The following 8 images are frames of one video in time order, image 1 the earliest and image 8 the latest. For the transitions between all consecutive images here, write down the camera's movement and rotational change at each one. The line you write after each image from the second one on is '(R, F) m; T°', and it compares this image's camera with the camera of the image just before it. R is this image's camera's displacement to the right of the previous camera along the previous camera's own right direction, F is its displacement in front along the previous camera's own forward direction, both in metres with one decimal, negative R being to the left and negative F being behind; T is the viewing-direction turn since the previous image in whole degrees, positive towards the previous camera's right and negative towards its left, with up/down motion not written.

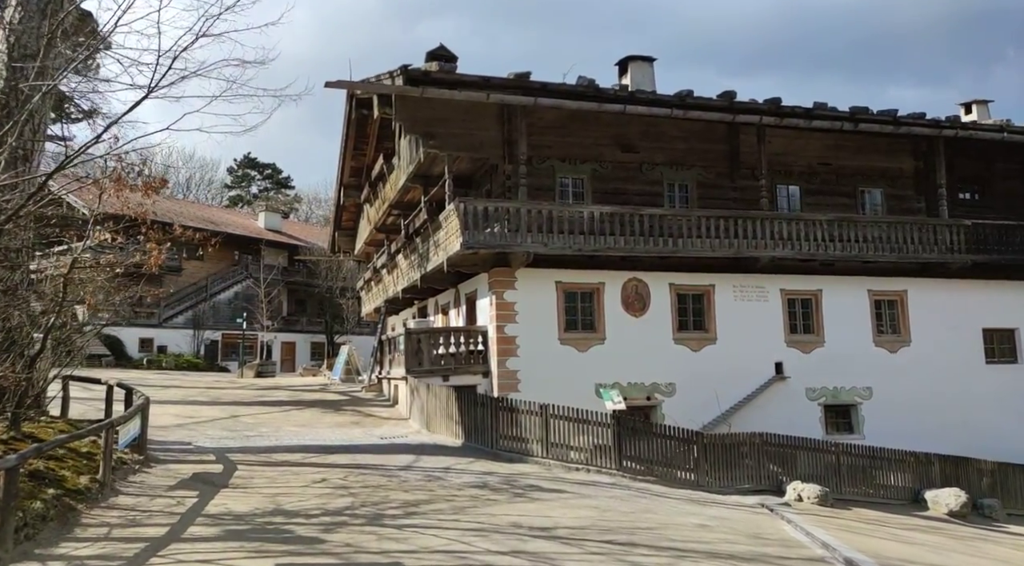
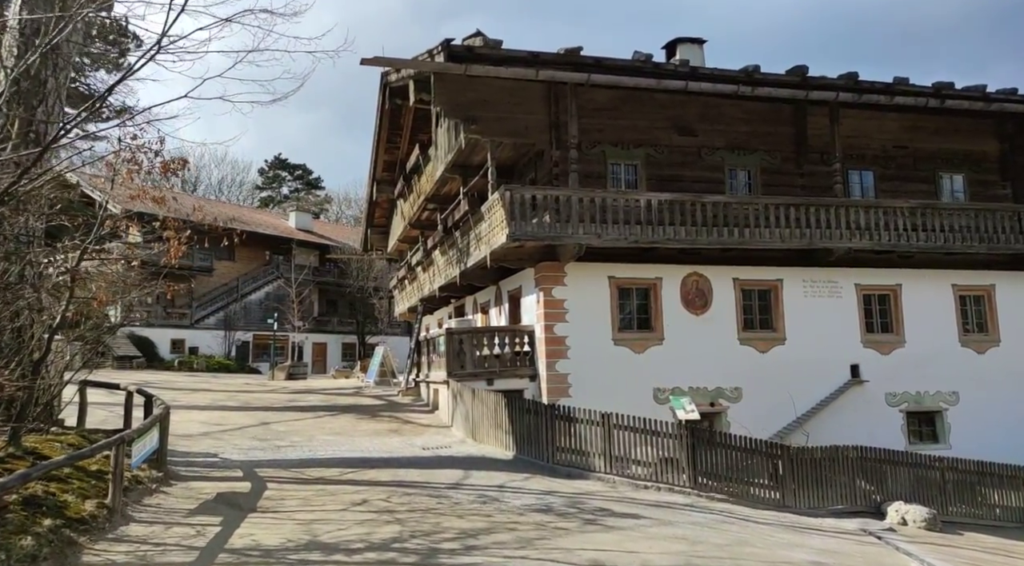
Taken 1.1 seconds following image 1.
(-0.5, +1.4) m; -2°
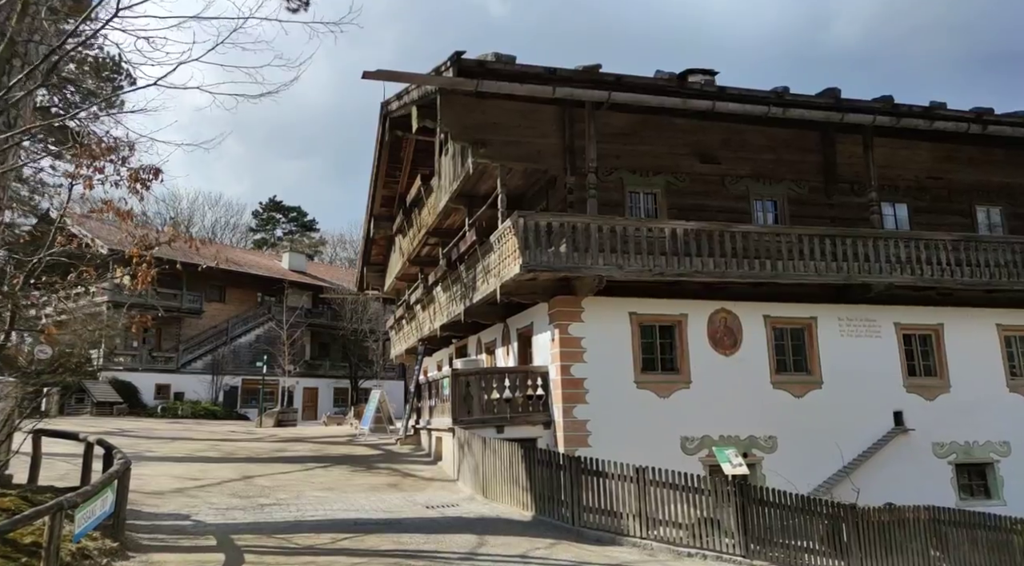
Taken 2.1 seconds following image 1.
(-0.4, +1.4) m; +1°
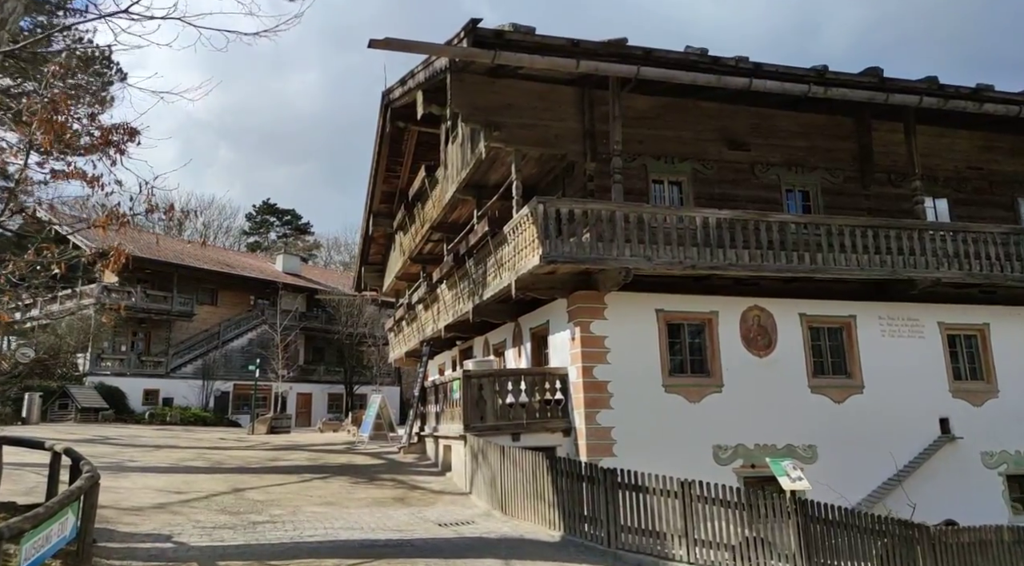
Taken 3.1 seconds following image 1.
(-0.4, +1.3) m; 0°
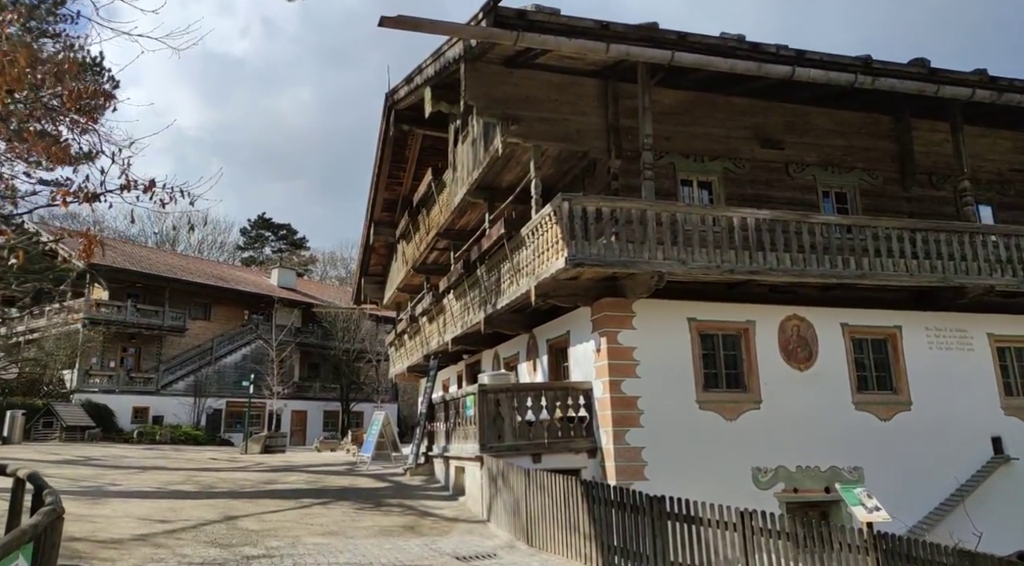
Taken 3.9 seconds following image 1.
(-0.4, +1.1) m; 0°
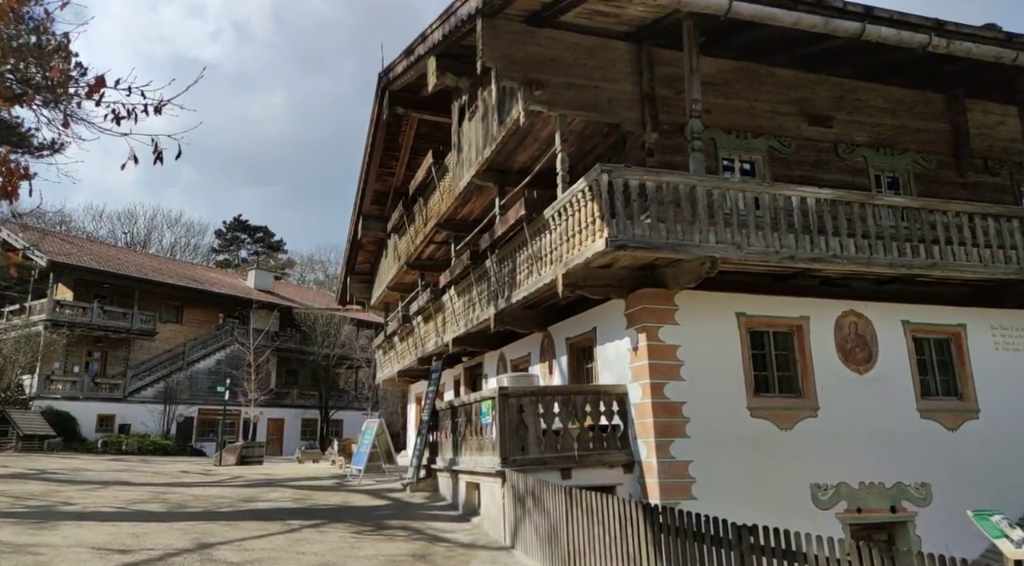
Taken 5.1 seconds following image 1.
(-0.7, +1.7) m; +2°
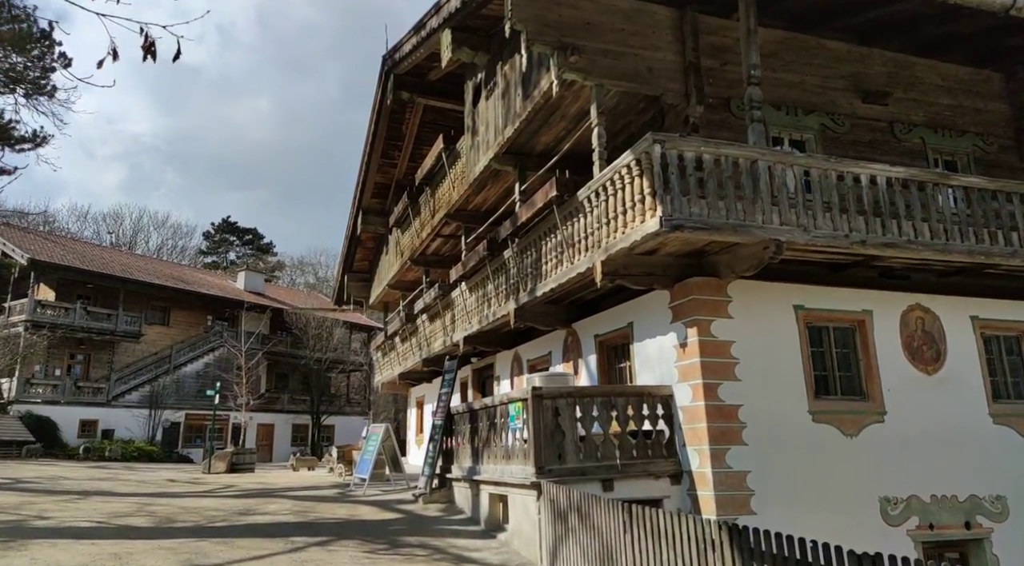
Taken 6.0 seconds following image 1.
(-0.6, +1.2) m; +1°
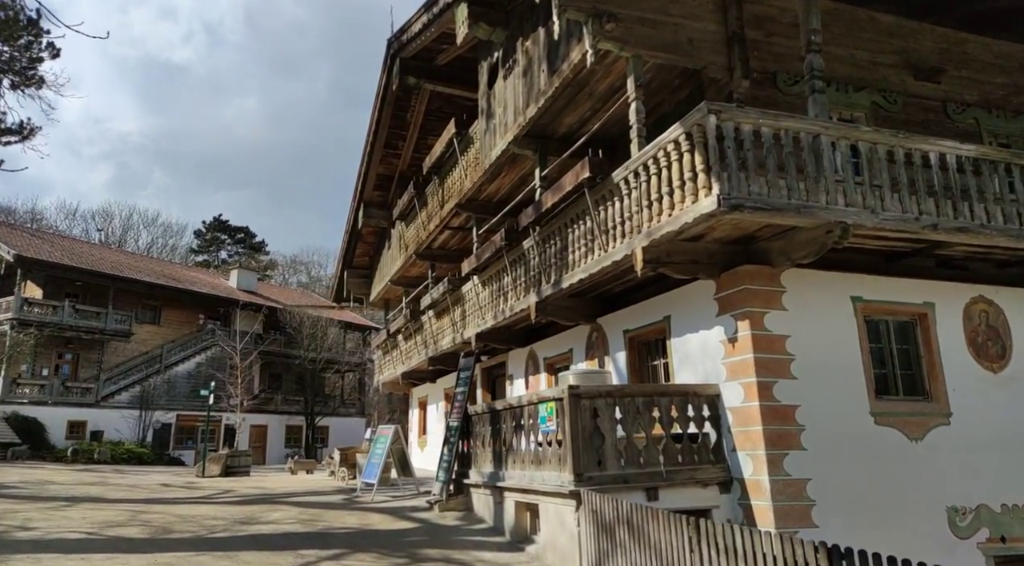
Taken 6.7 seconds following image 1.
(-0.5, +0.9) m; +1°
